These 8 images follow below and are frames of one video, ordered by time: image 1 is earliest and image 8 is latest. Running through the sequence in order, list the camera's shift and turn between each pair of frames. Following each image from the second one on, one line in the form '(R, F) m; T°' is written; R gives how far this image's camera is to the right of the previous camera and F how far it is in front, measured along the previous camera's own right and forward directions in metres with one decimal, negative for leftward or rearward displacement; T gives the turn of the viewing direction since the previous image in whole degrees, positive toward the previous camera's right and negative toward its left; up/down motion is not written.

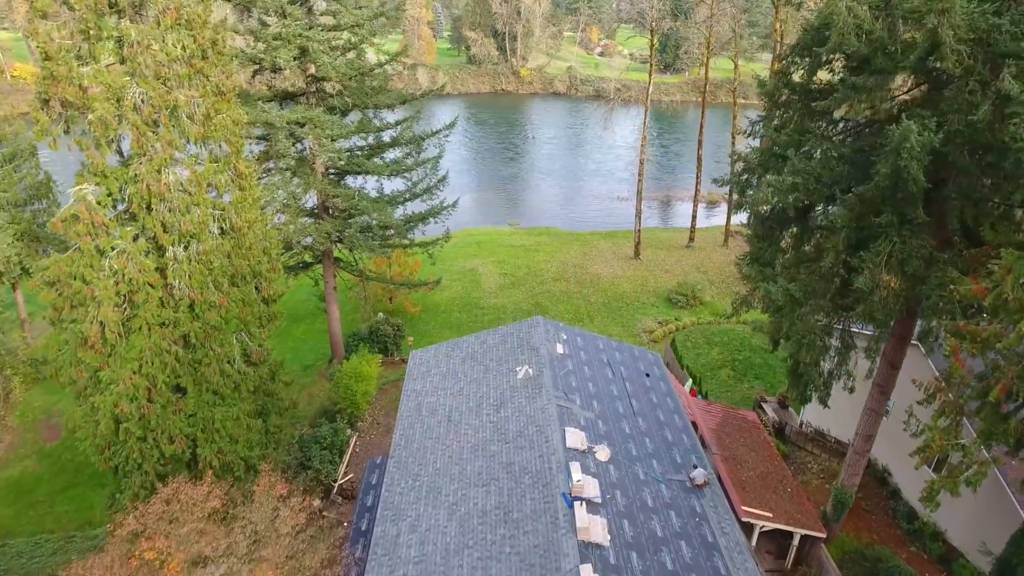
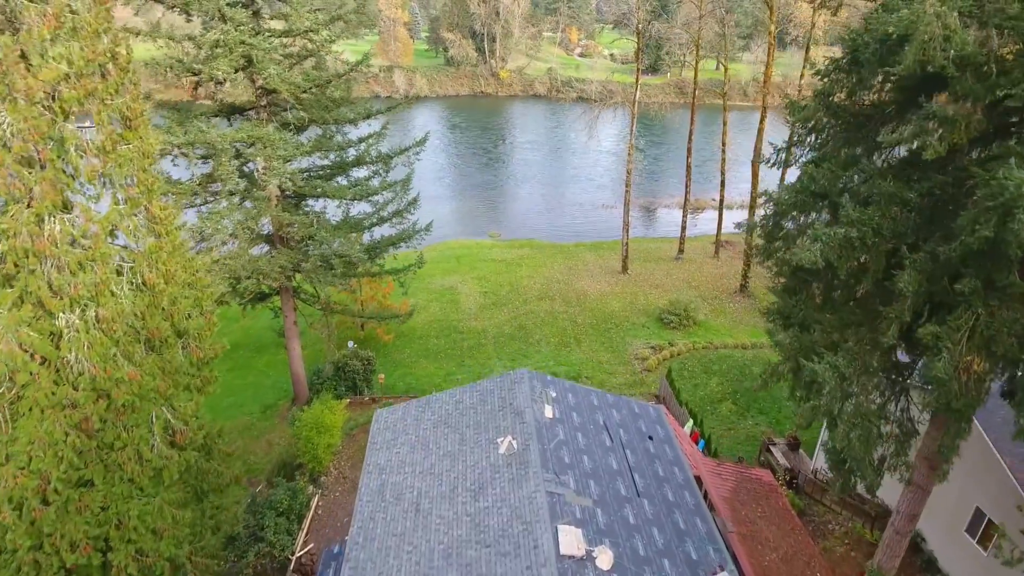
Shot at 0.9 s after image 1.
(+0.1, +1.8) m; +2°
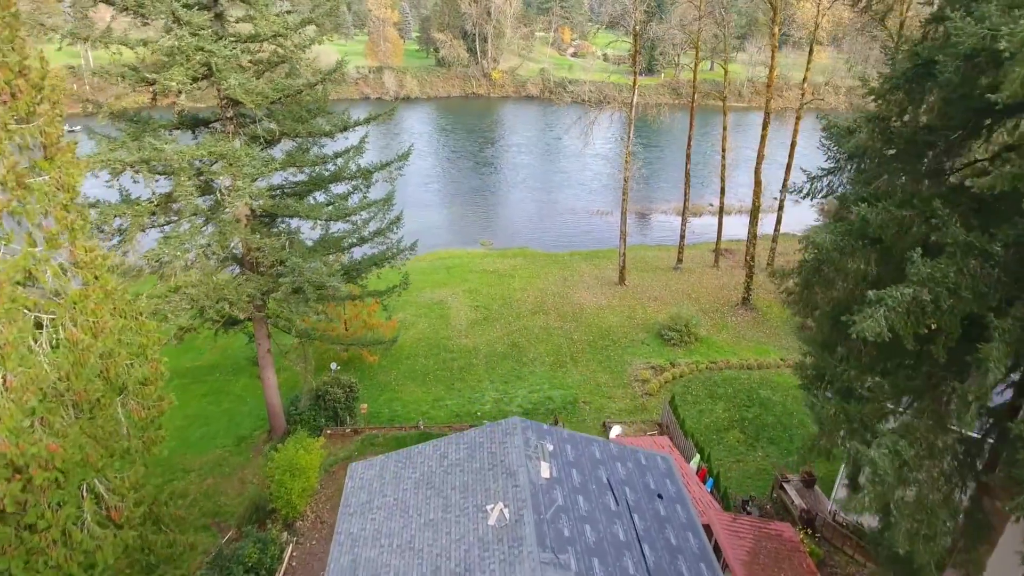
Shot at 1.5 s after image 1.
(0.0, +1.2) m; +1°
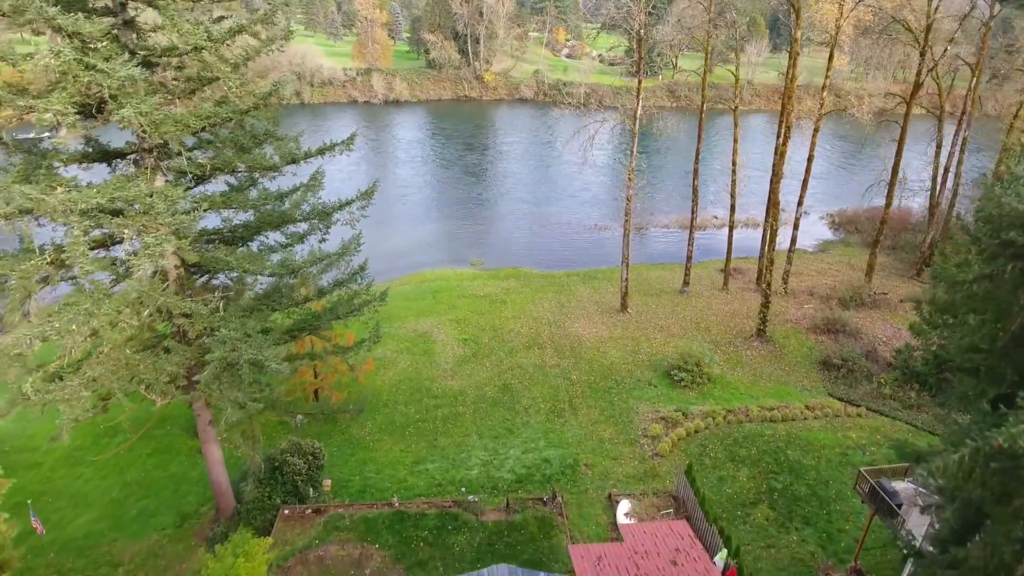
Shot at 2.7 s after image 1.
(+0.1, +2.5) m; 0°
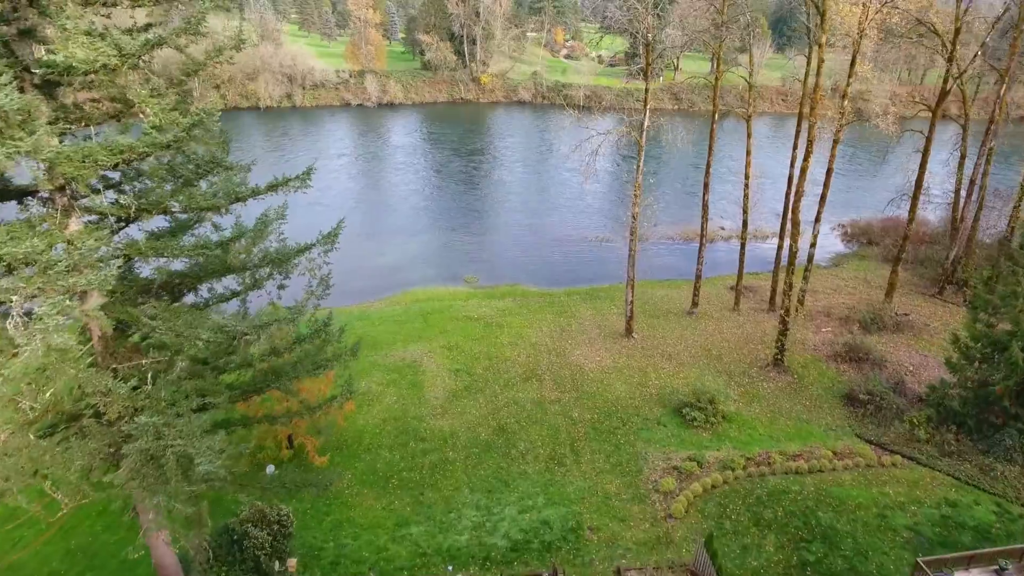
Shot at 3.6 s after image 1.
(+0.1, +1.9) m; 0°
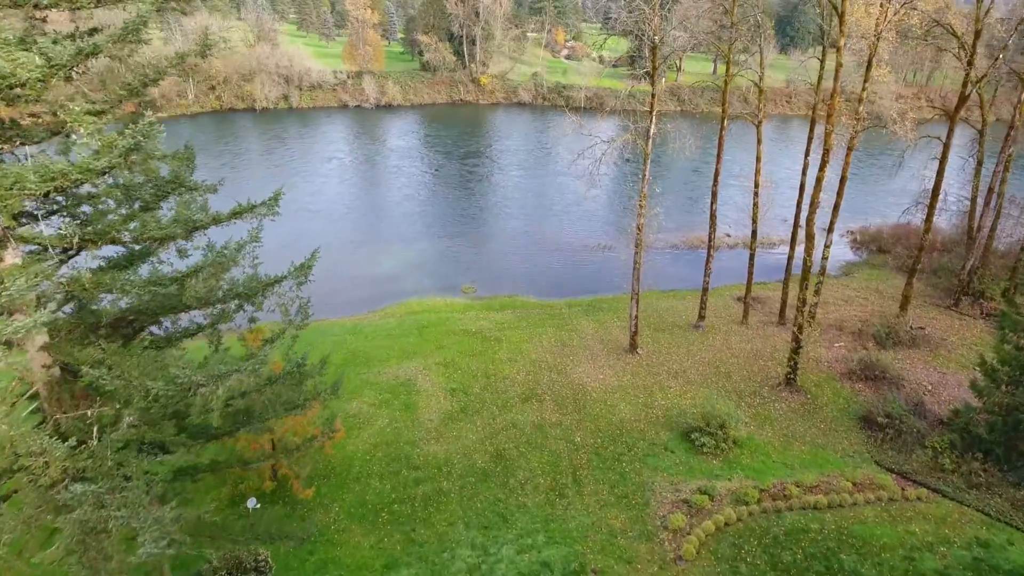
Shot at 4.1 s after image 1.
(+0.1, +1.1) m; 0°
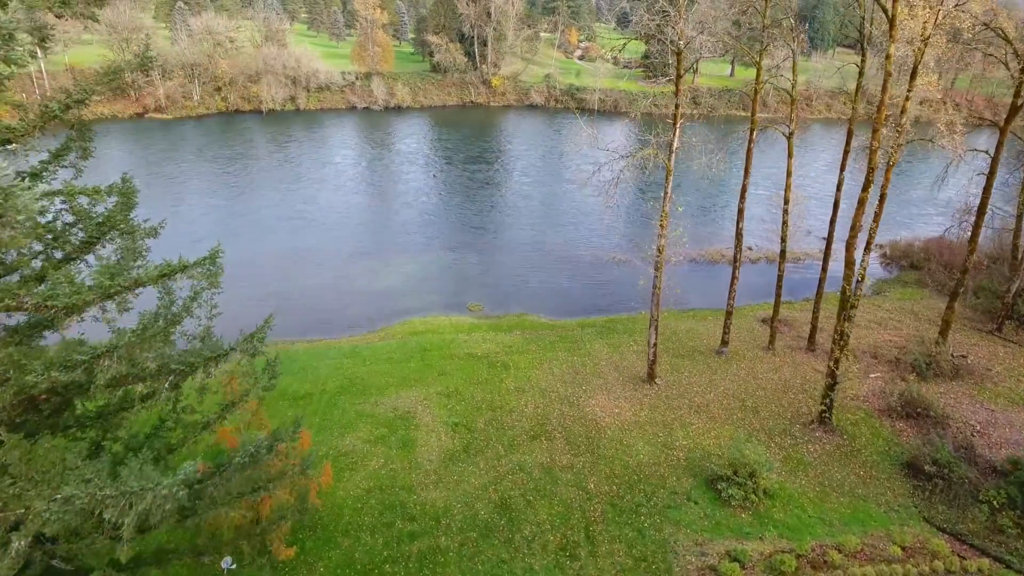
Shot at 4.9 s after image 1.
(+0.1, +1.7) m; -1°
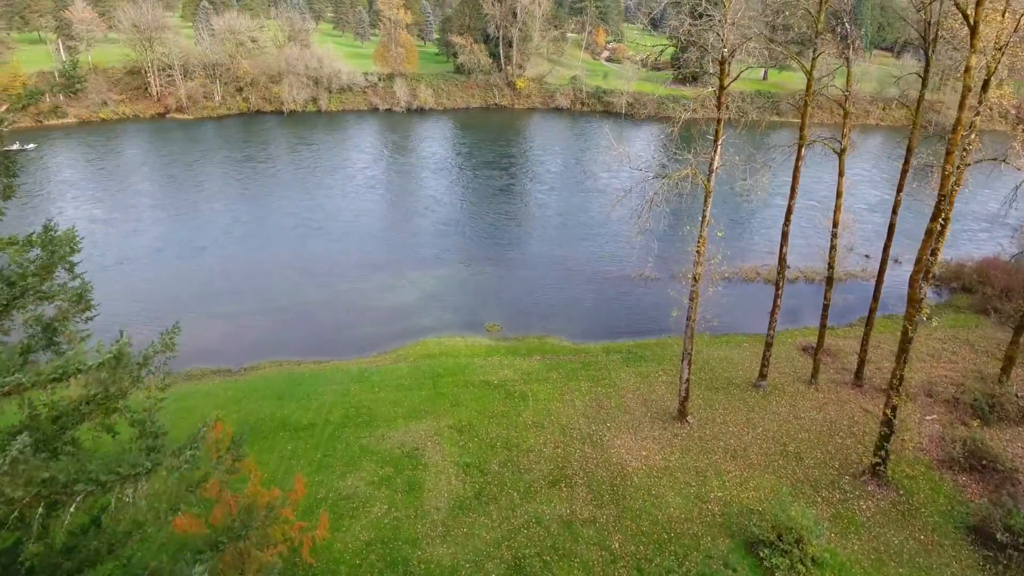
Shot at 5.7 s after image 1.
(+0.1, +1.7) m; -2°
